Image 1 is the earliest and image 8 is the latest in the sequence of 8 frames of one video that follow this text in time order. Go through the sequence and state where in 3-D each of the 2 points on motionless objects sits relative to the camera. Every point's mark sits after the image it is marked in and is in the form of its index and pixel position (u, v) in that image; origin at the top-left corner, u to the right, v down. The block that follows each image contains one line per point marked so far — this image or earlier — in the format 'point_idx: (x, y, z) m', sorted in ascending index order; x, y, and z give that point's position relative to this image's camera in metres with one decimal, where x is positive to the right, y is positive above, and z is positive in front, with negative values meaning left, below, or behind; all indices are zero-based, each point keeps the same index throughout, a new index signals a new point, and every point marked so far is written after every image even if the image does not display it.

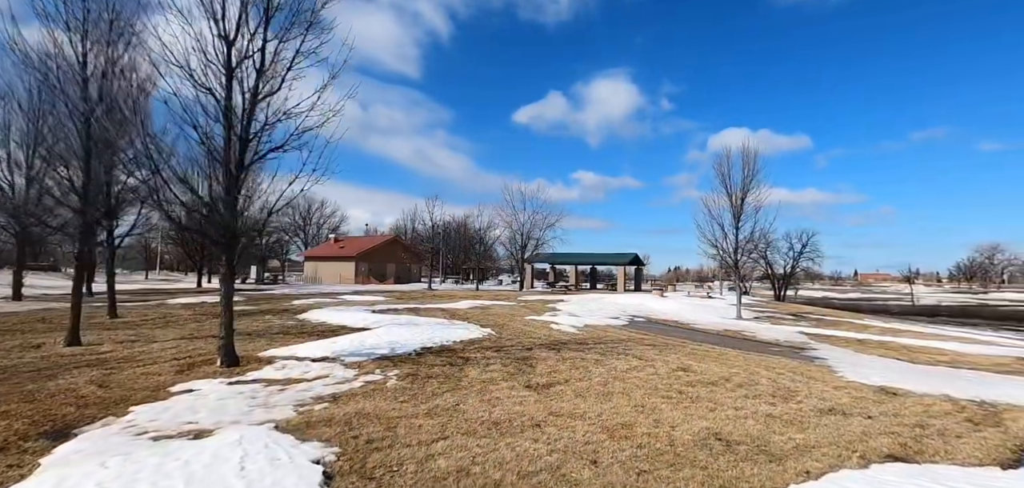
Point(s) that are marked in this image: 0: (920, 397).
0: (+6.9, -2.6, +8.0) m
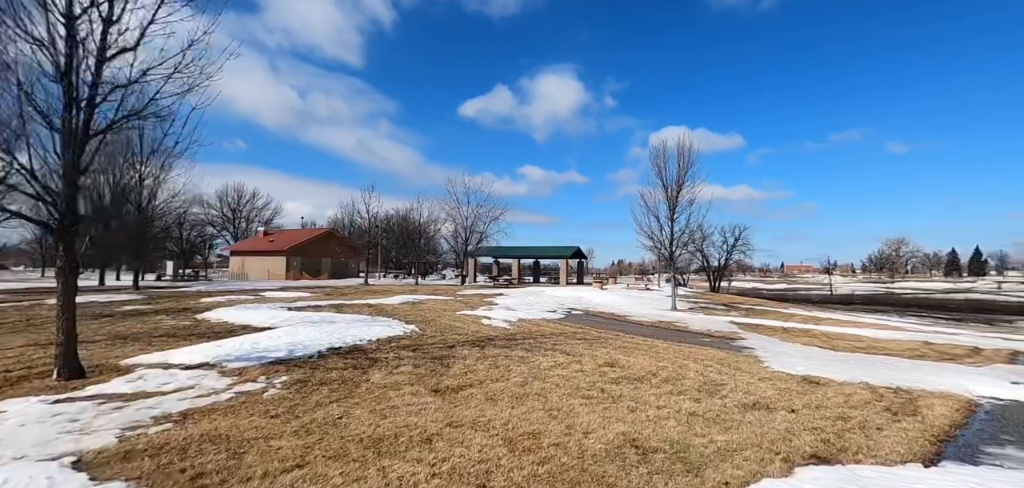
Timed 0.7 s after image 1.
0: (+5.5, -2.4, +7.9) m
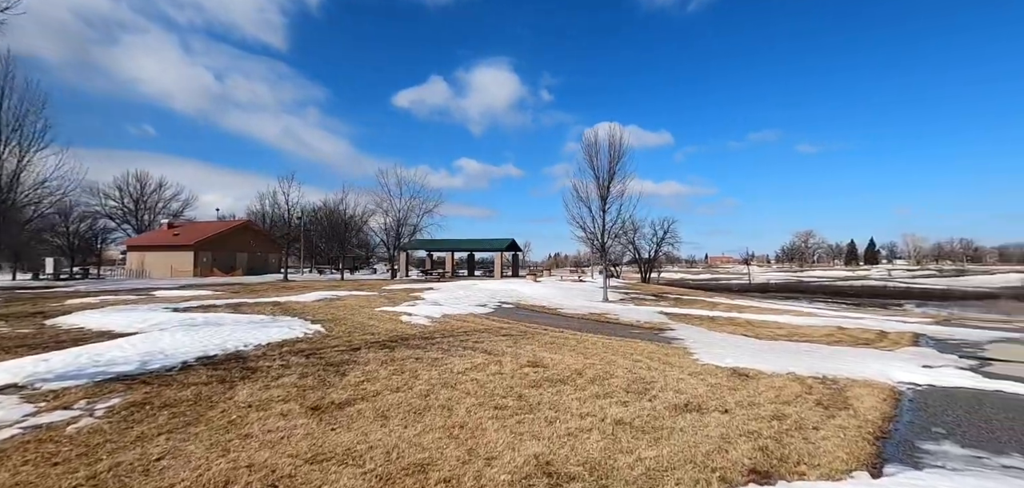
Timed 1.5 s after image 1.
0: (+4.1, -2.1, +7.5) m
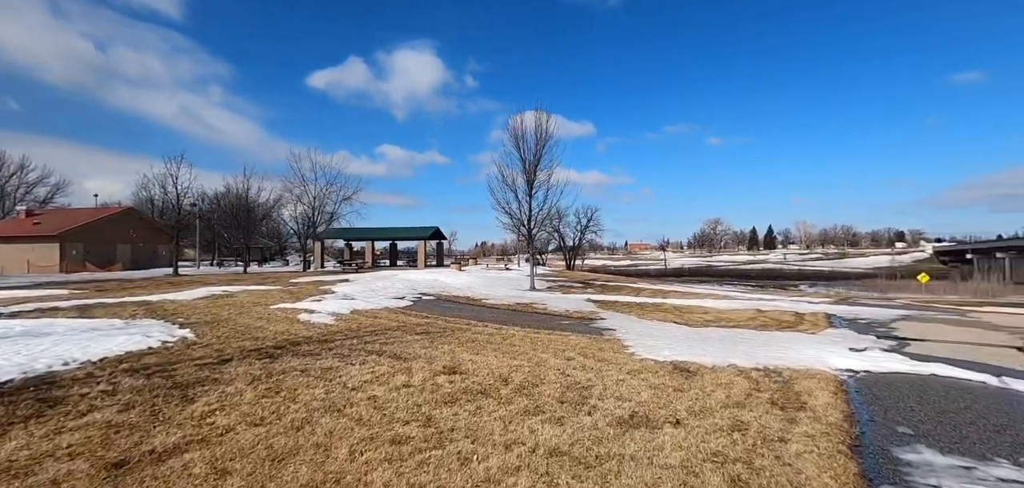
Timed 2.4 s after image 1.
0: (+2.9, -1.9, +6.8) m
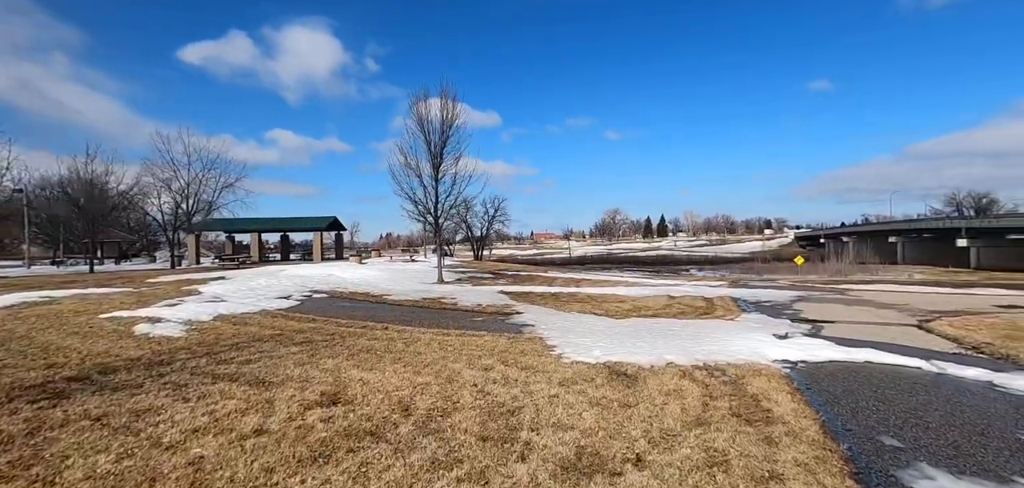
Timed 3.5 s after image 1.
0: (+1.8, -1.6, +5.8) m
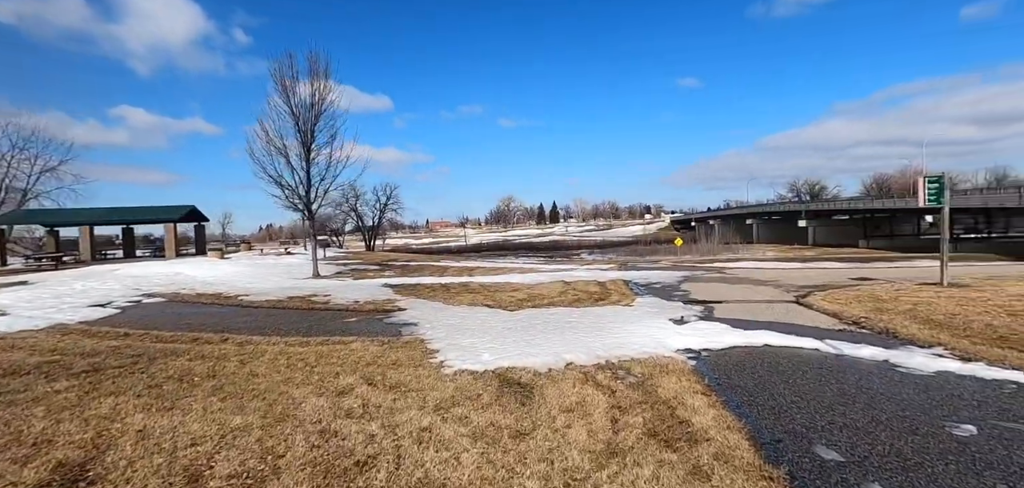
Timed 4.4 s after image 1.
0: (+0.4, -1.4, +4.7) m
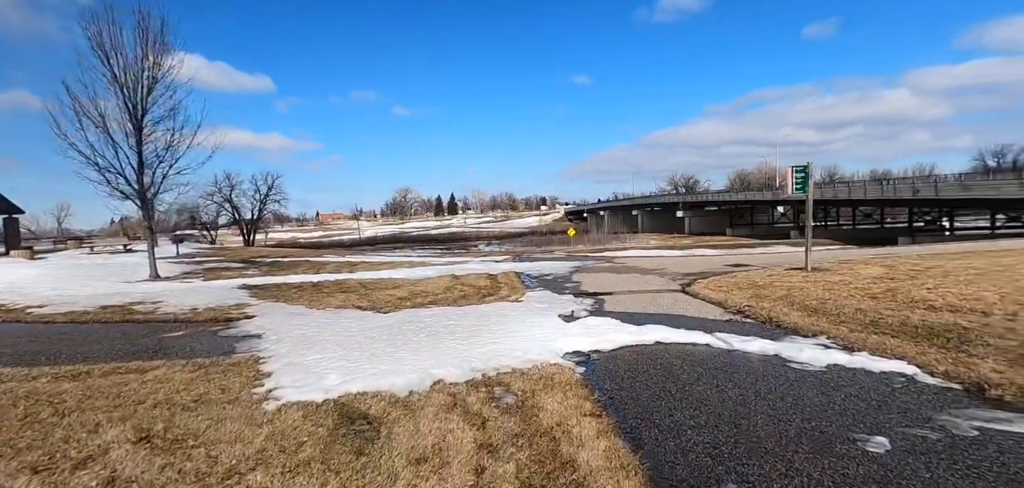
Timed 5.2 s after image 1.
0: (-0.8, -1.4, +3.6) m
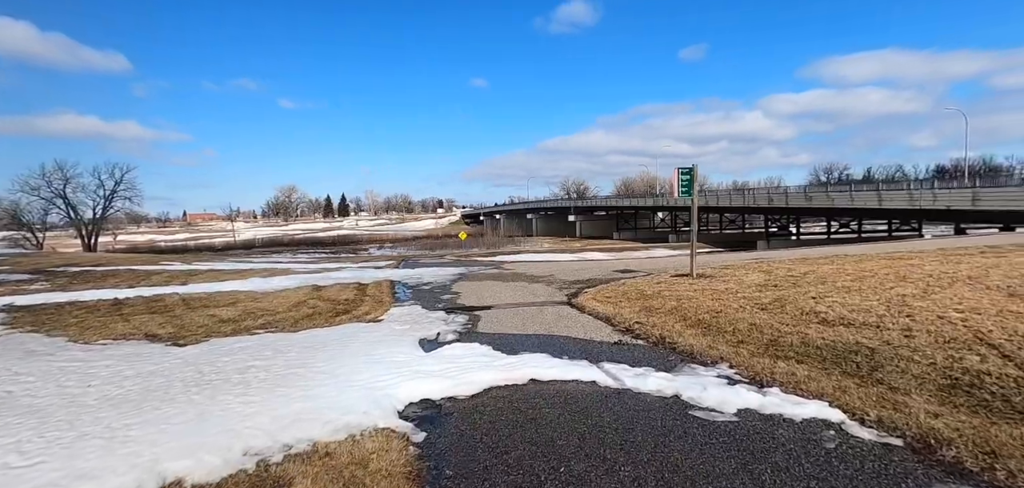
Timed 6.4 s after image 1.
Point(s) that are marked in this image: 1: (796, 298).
0: (-1.9, -1.4, +1.8) m
1: (+4.2, -0.8, +7.0) m
